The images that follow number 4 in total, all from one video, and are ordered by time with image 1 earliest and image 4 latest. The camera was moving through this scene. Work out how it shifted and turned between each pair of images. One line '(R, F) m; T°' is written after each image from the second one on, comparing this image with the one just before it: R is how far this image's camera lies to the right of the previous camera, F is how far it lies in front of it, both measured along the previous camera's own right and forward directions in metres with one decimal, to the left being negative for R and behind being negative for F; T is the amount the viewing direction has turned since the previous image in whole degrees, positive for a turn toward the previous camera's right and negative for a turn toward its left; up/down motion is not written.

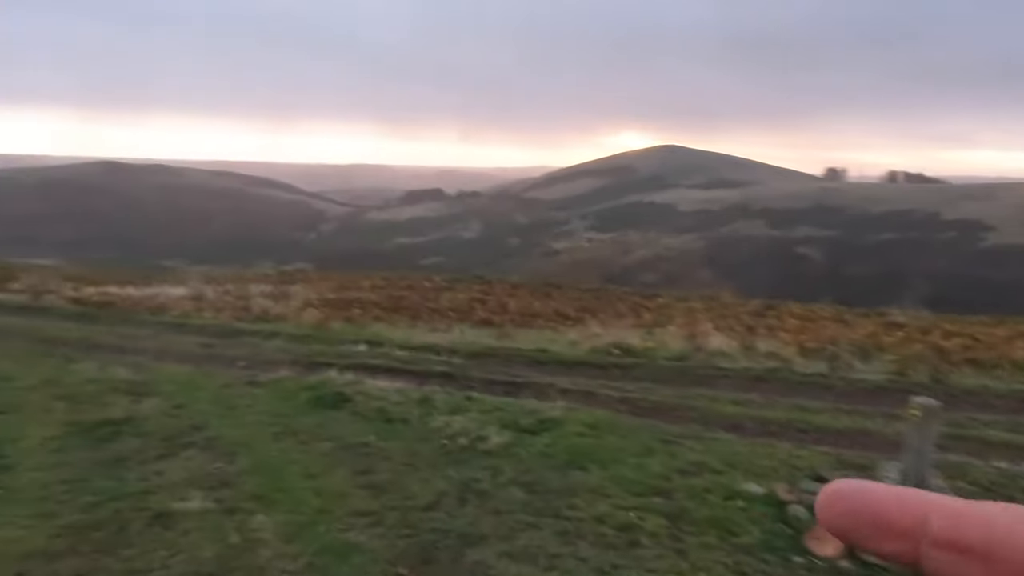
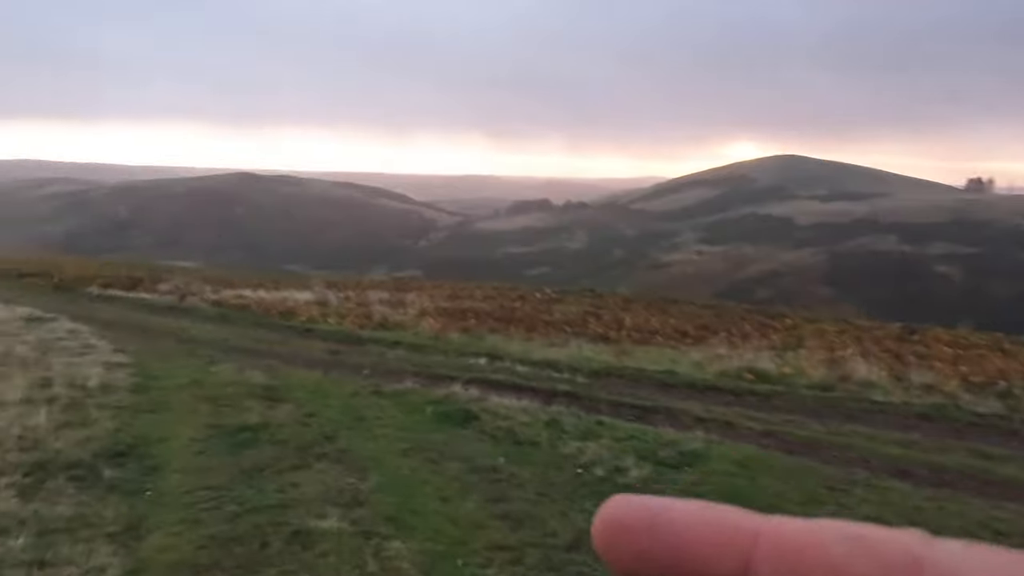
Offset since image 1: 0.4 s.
(-0.6, +0.6) m; -9°
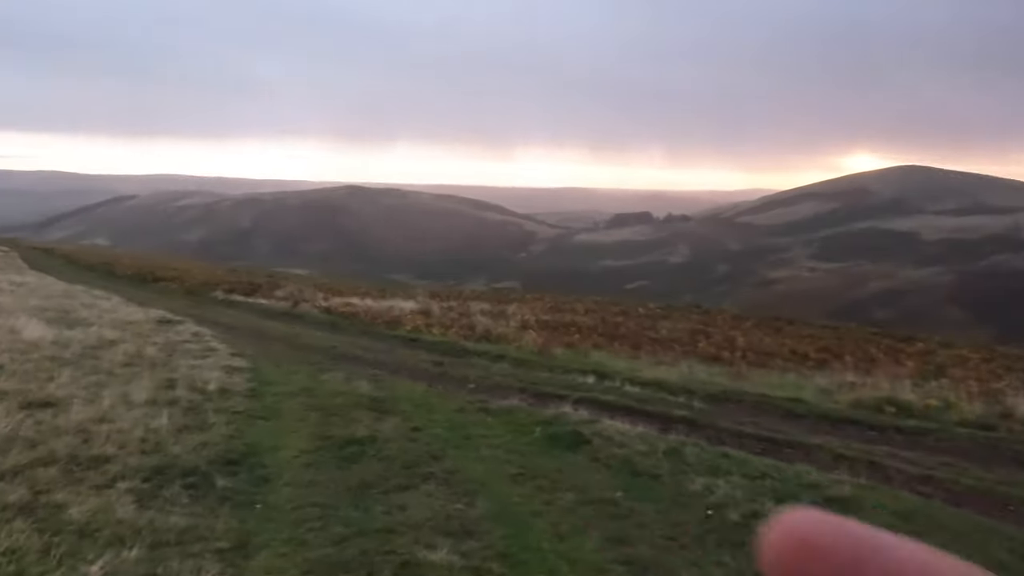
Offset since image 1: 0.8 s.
(-0.3, +0.7) m; -8°
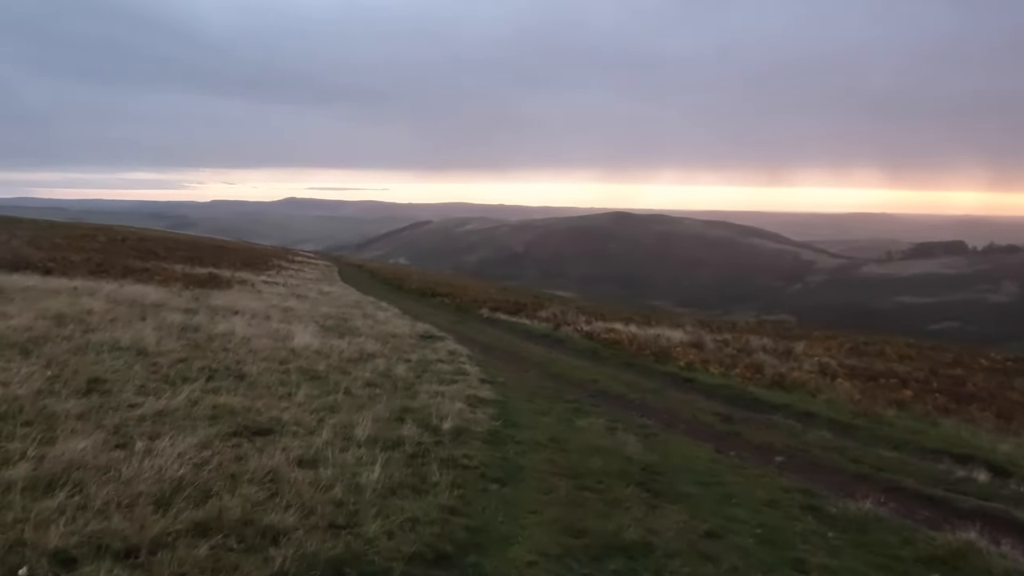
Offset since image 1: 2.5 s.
(-1.1, +3.9) m; -22°
